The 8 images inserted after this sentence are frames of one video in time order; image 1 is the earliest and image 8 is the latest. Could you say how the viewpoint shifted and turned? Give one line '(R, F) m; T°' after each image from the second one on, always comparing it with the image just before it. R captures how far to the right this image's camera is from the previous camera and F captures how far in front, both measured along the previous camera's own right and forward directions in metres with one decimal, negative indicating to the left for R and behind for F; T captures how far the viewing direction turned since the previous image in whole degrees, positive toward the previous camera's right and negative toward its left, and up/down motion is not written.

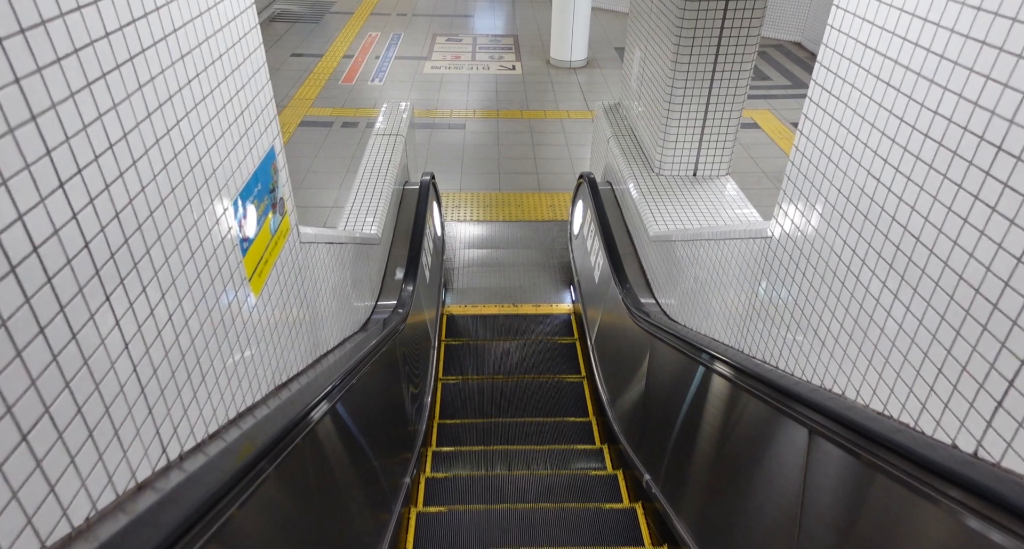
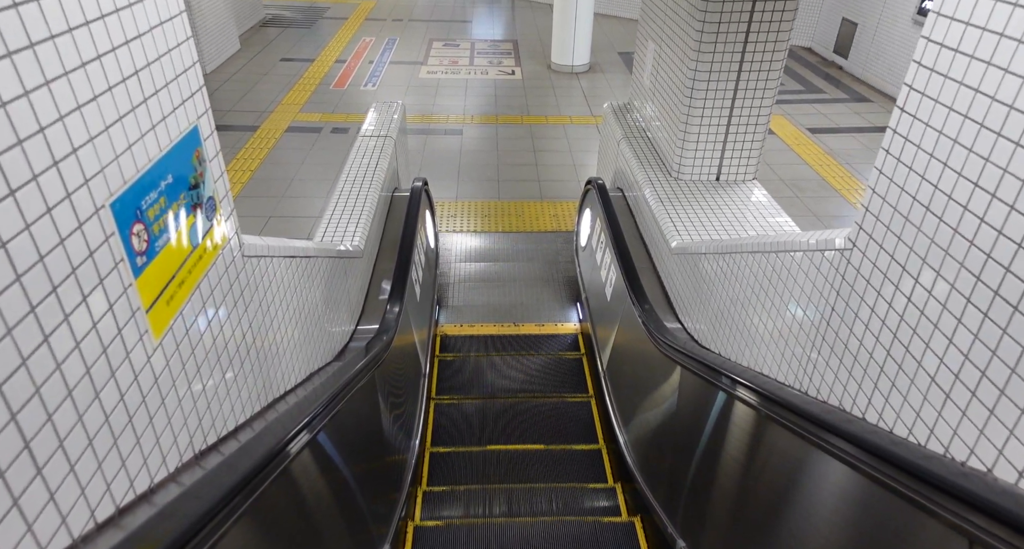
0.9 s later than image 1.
(0.0, +0.4) m; 0°
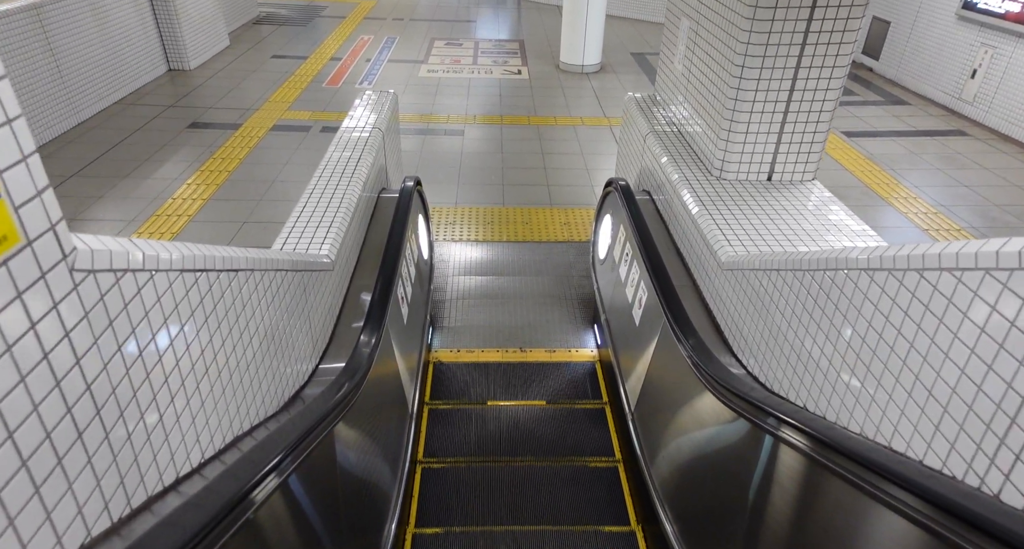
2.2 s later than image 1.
(0.0, +0.6) m; 0°
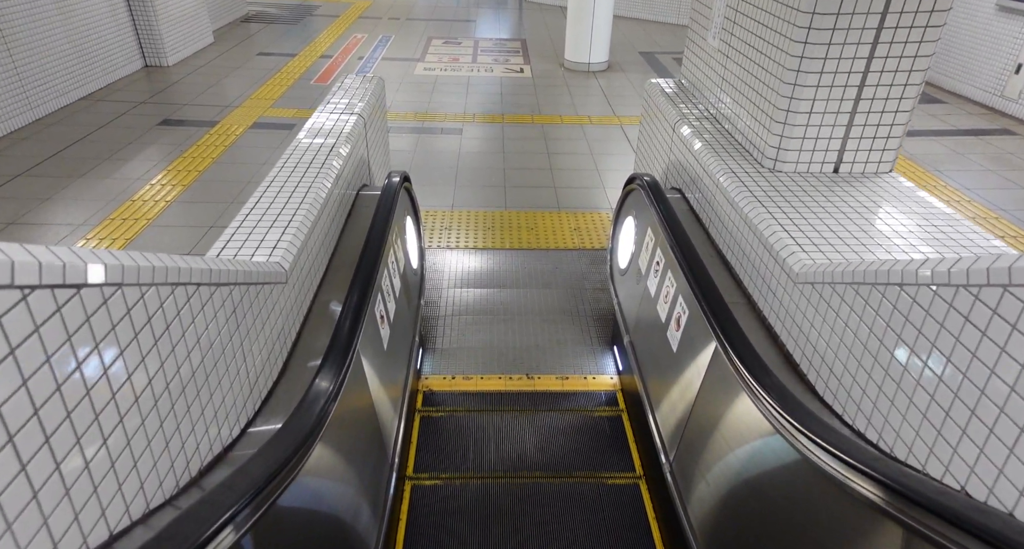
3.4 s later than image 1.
(0.0, +0.6) m; 0°
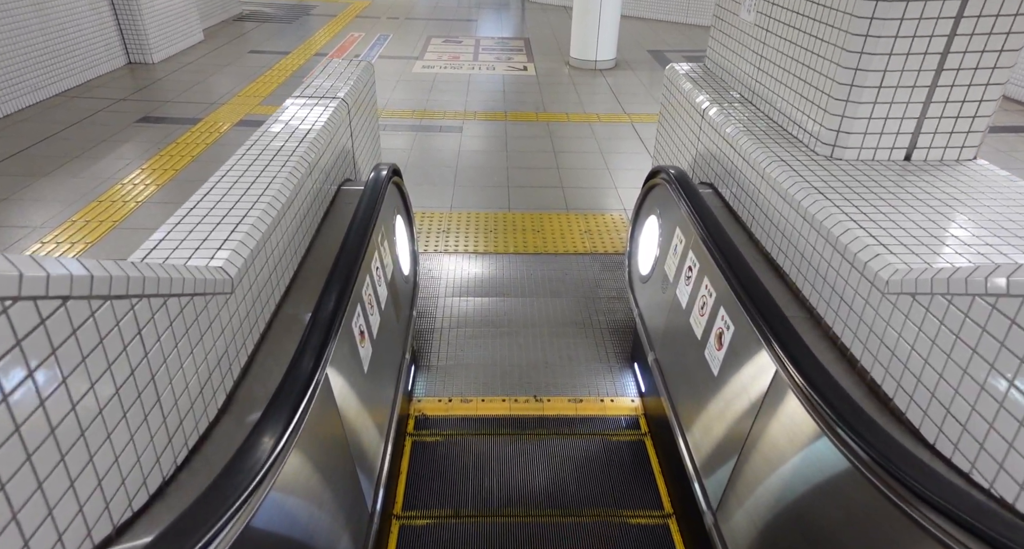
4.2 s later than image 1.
(0.0, +0.4) m; 0°
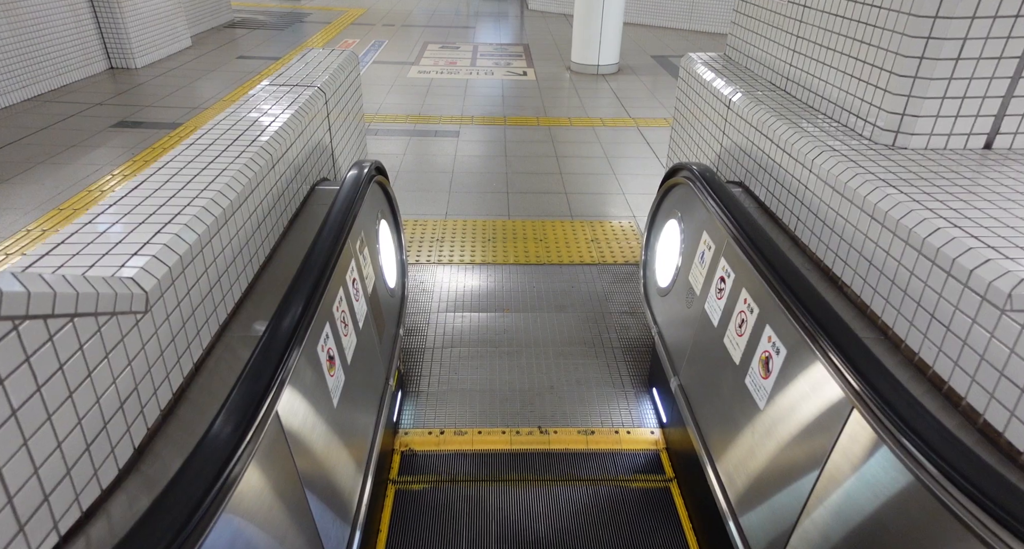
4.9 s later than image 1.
(0.0, +0.3) m; 0°
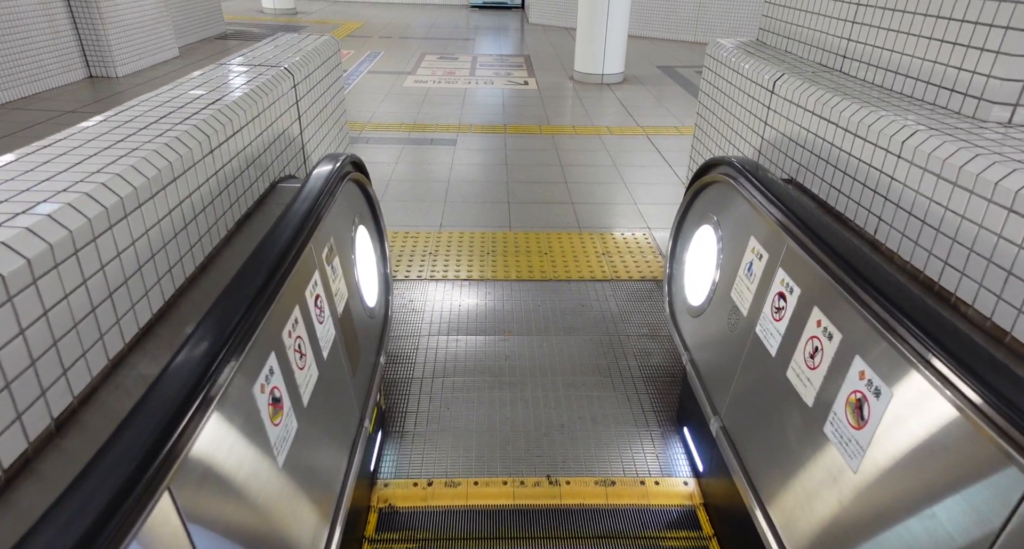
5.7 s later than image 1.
(0.0, +0.4) m; 0°
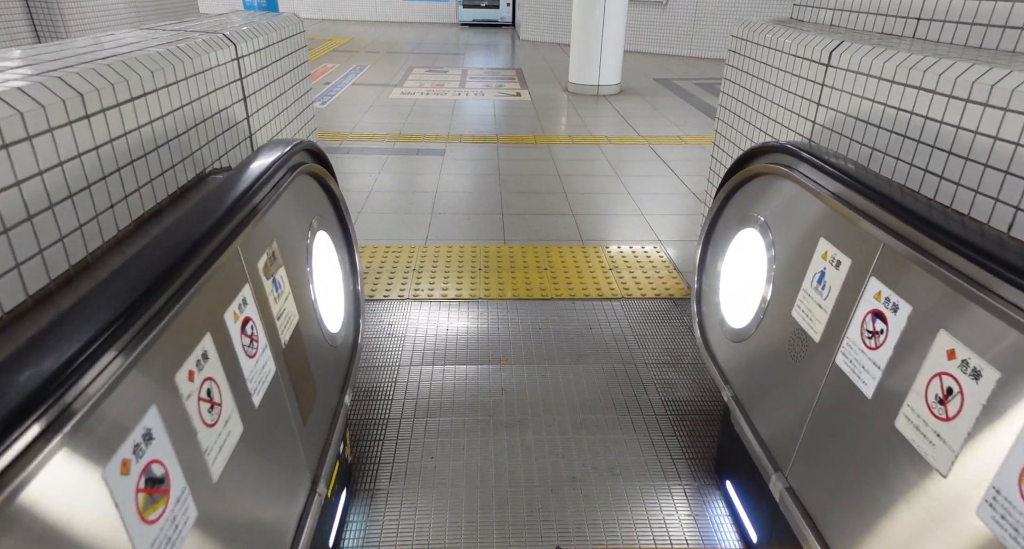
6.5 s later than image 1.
(0.0, +0.4) m; +1°
